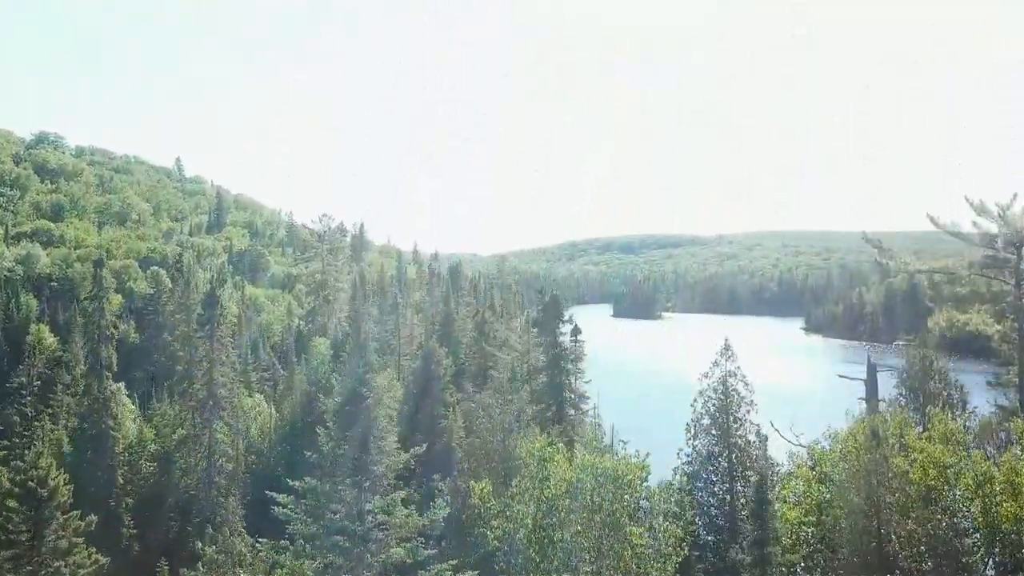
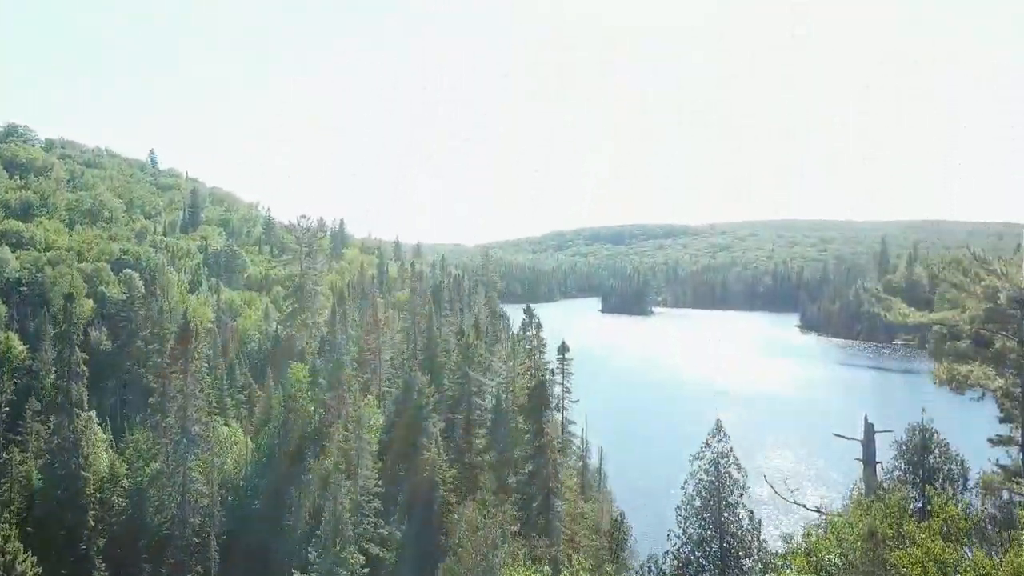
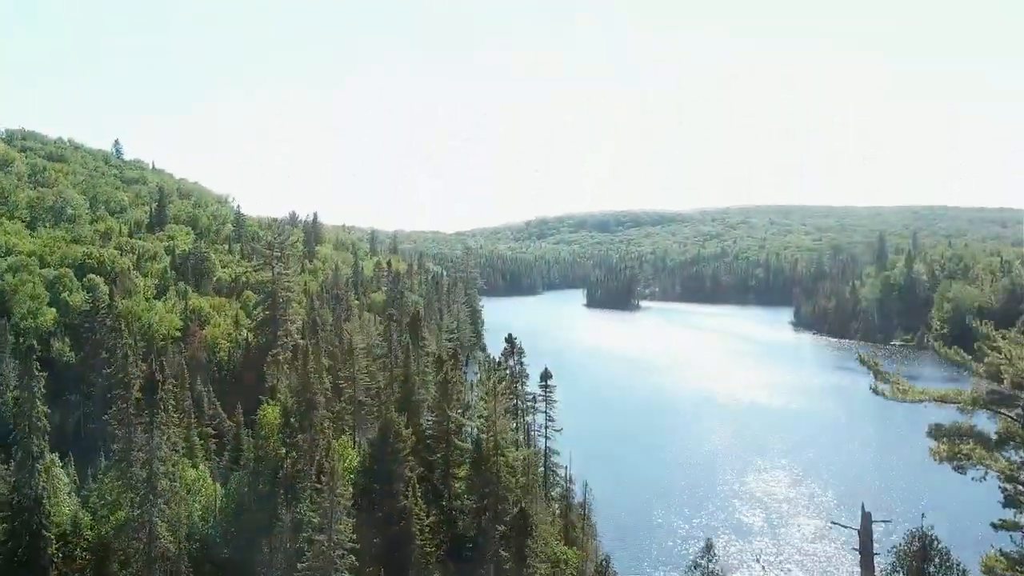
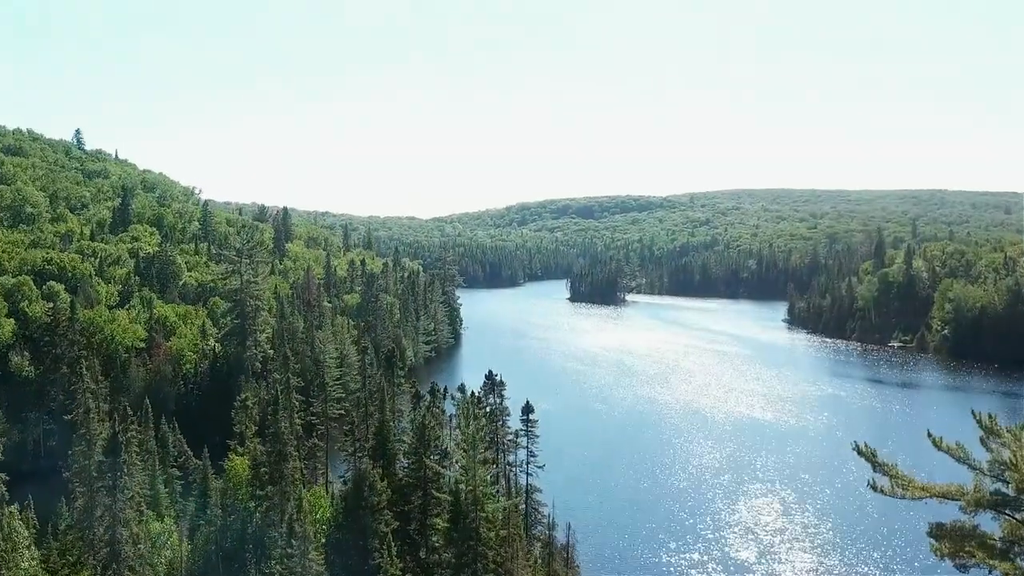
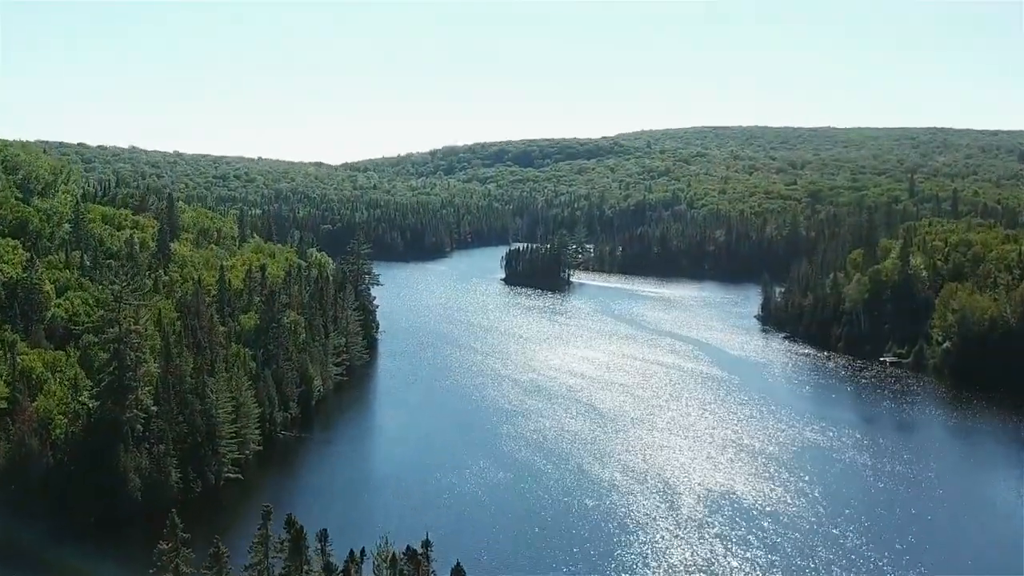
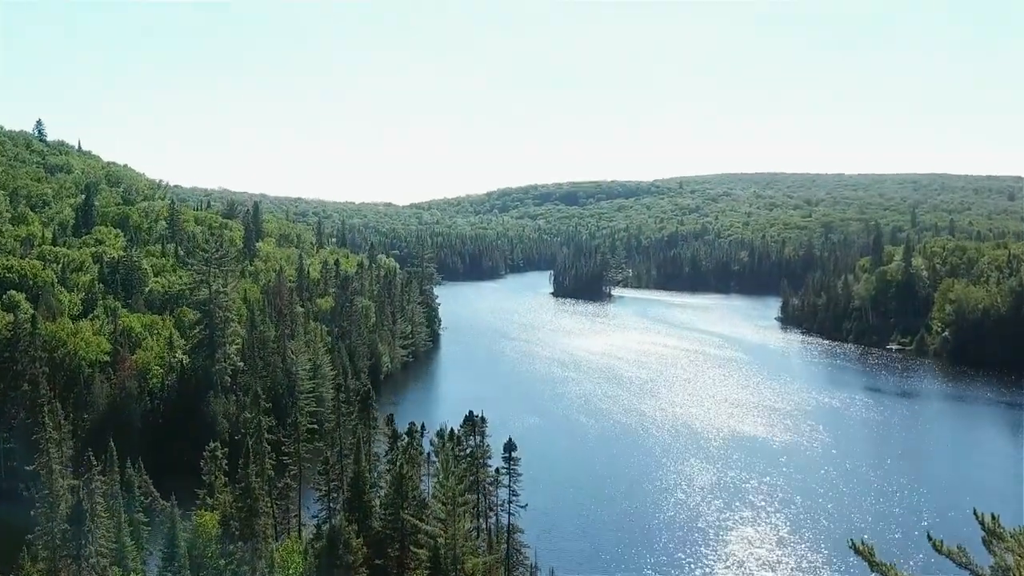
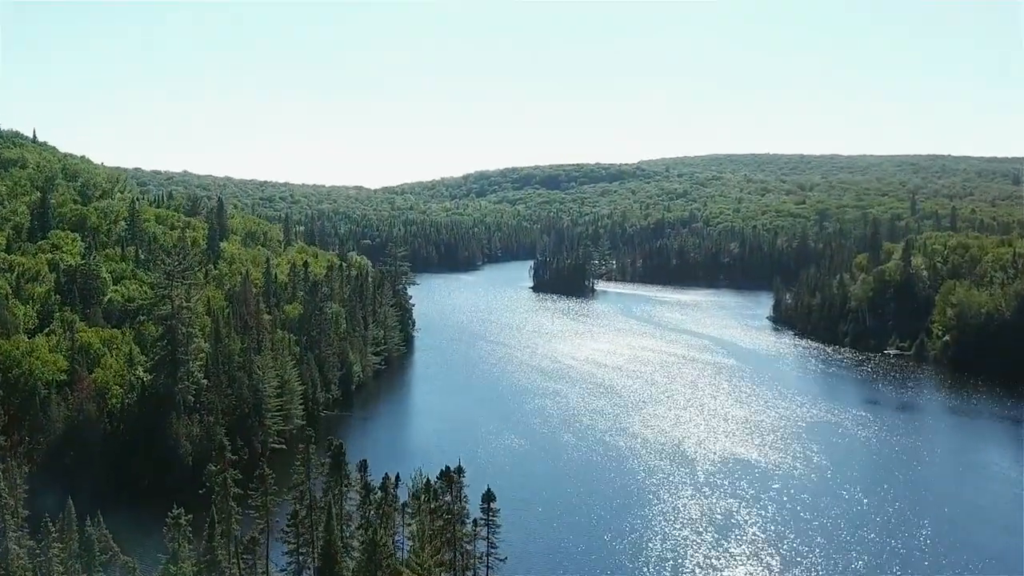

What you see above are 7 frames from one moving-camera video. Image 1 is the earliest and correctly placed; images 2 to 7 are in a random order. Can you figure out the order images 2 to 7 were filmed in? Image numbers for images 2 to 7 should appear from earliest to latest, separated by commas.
2, 3, 4, 6, 7, 5
